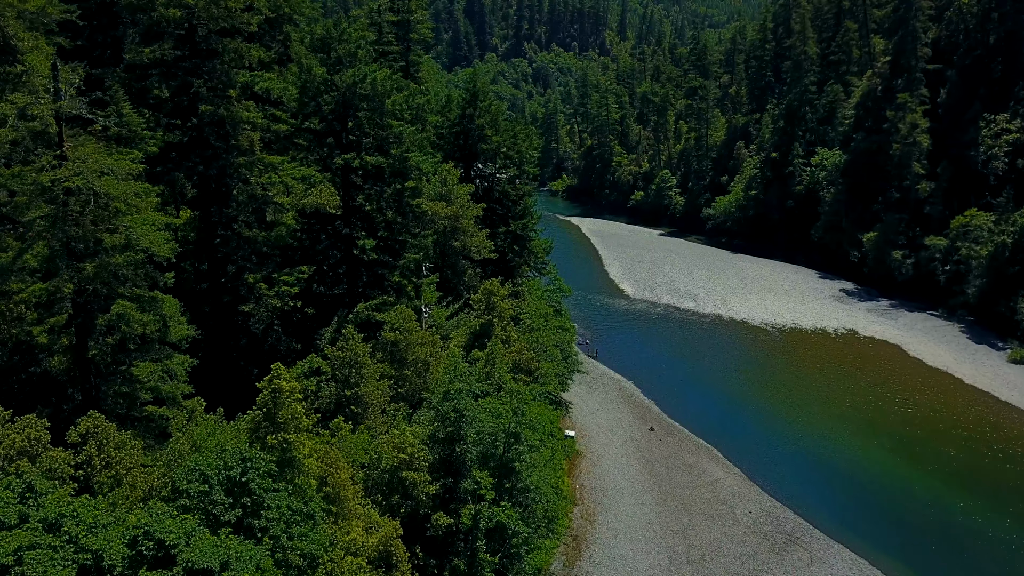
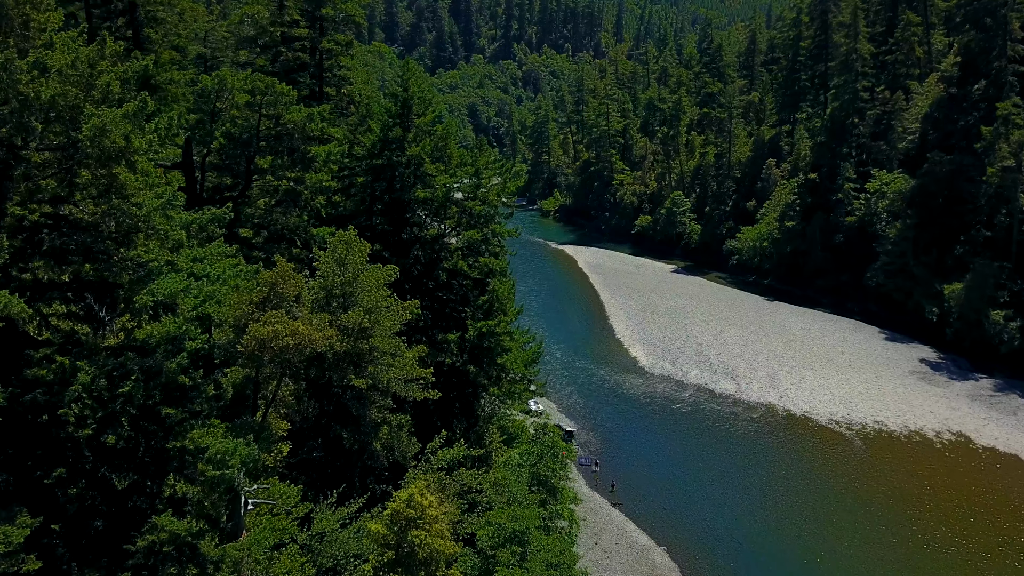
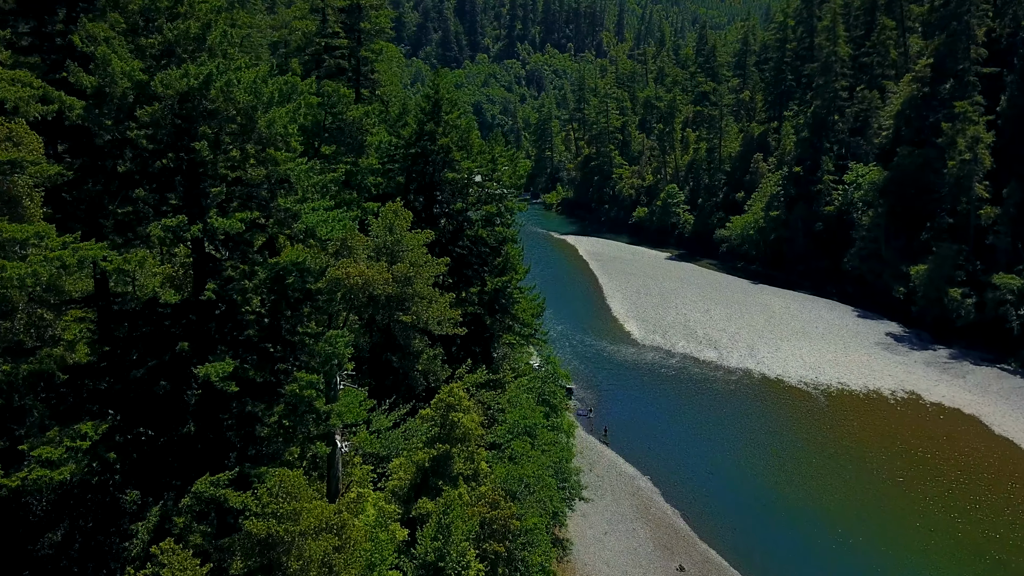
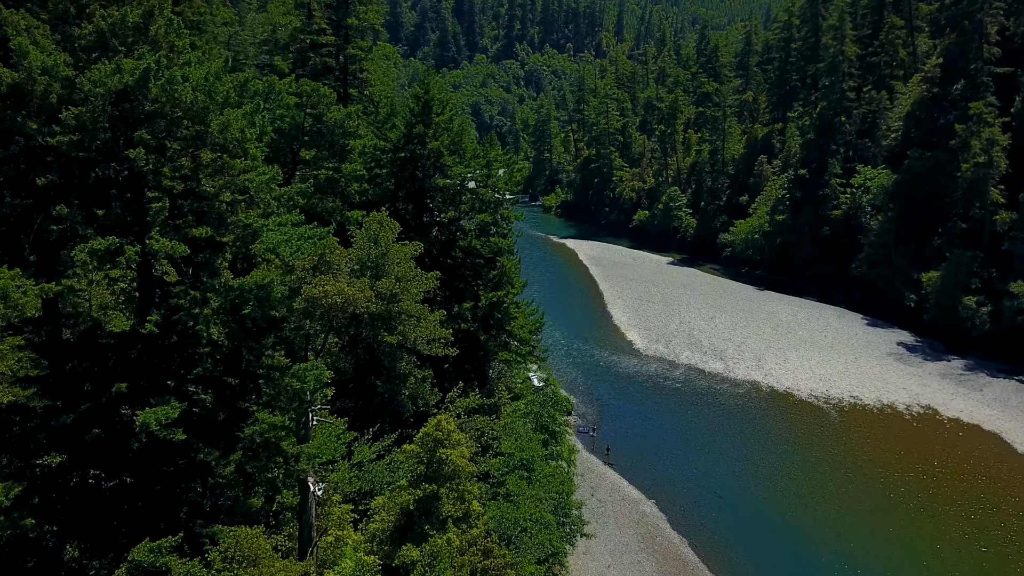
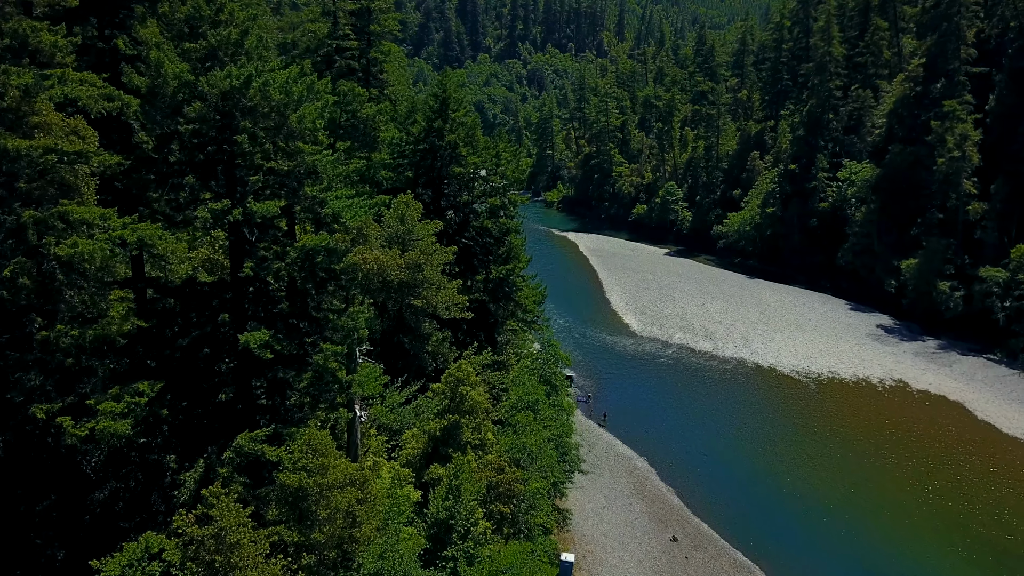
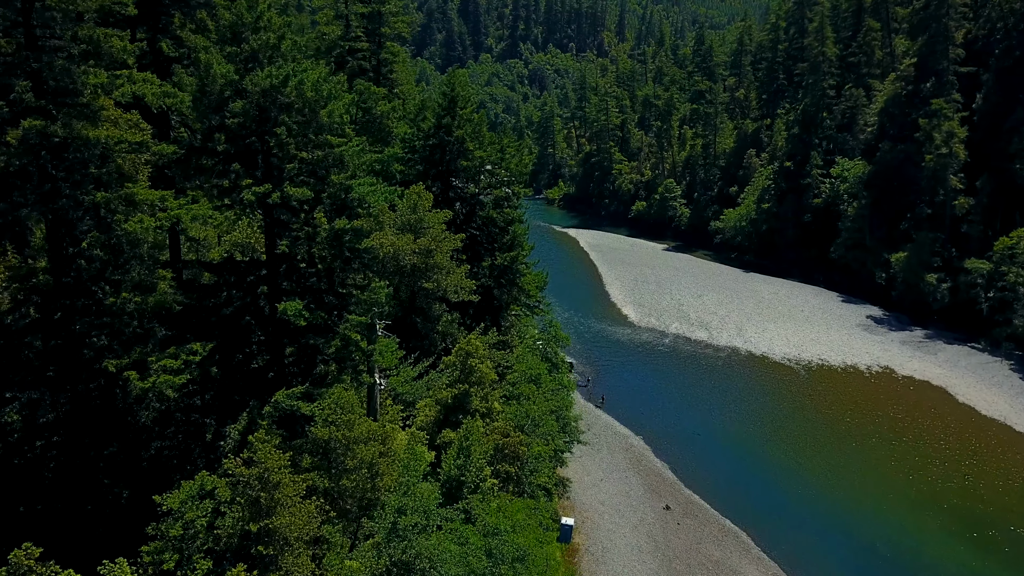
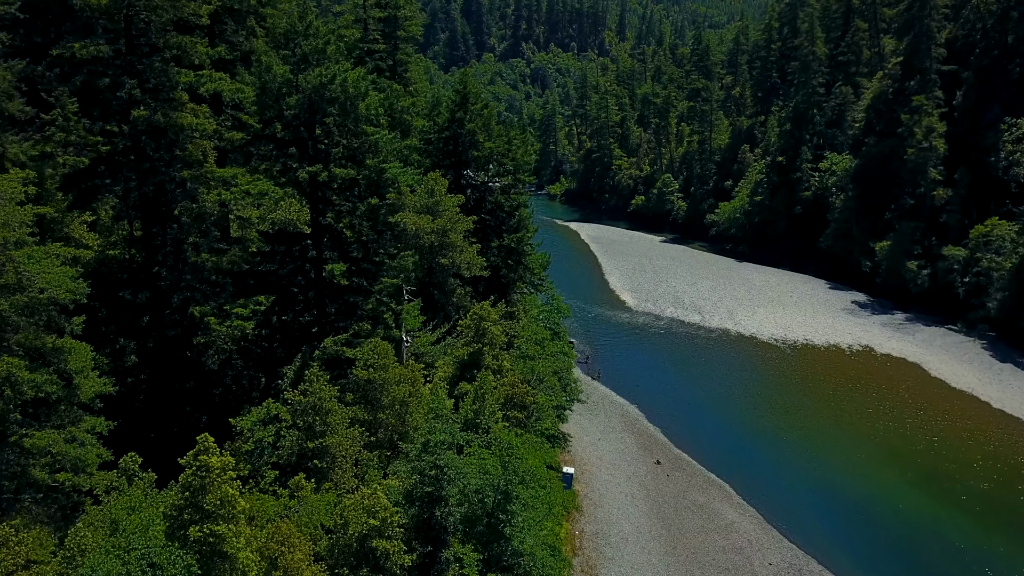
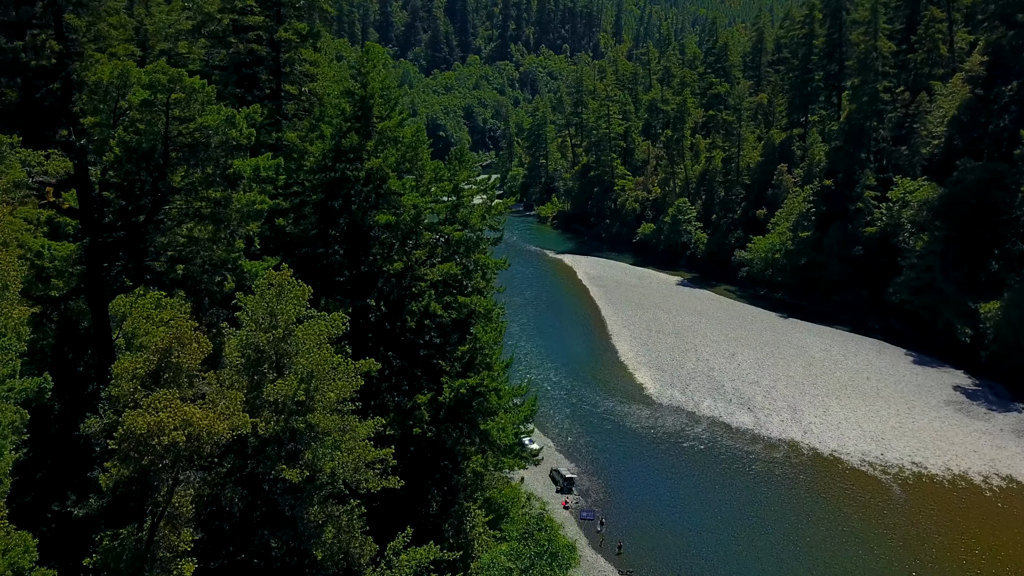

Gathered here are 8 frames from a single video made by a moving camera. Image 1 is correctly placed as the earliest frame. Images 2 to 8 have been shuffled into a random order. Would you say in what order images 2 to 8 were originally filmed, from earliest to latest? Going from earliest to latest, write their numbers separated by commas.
7, 6, 5, 3, 4, 2, 8
